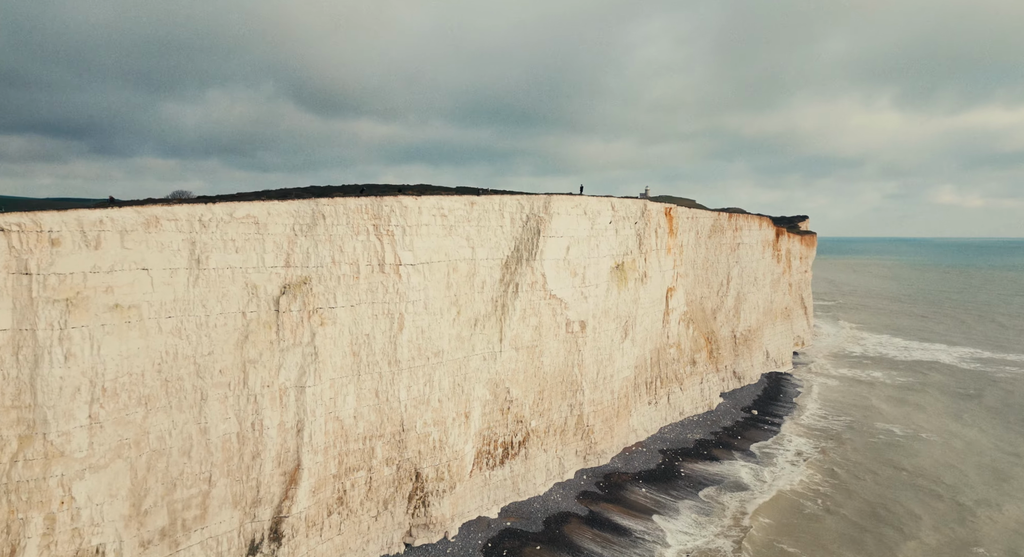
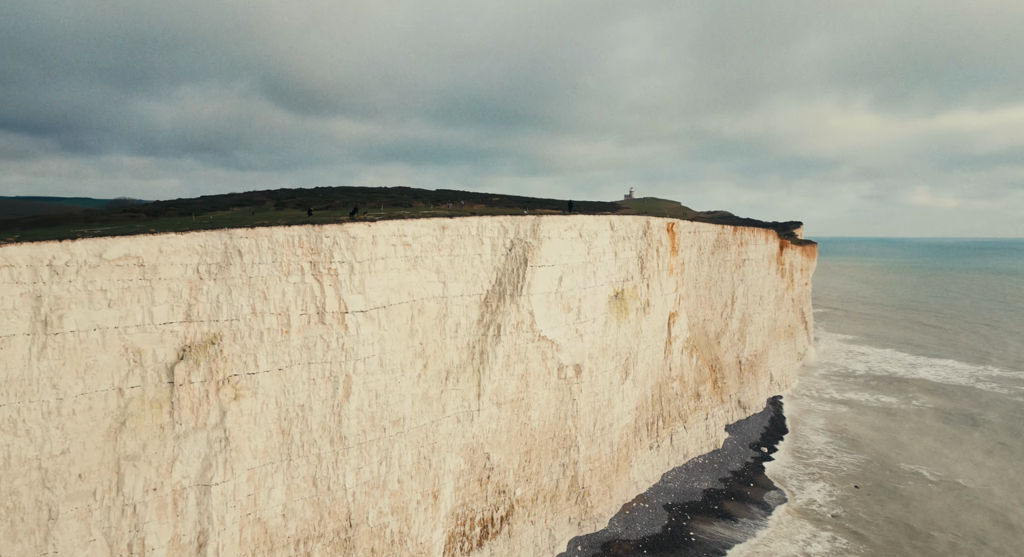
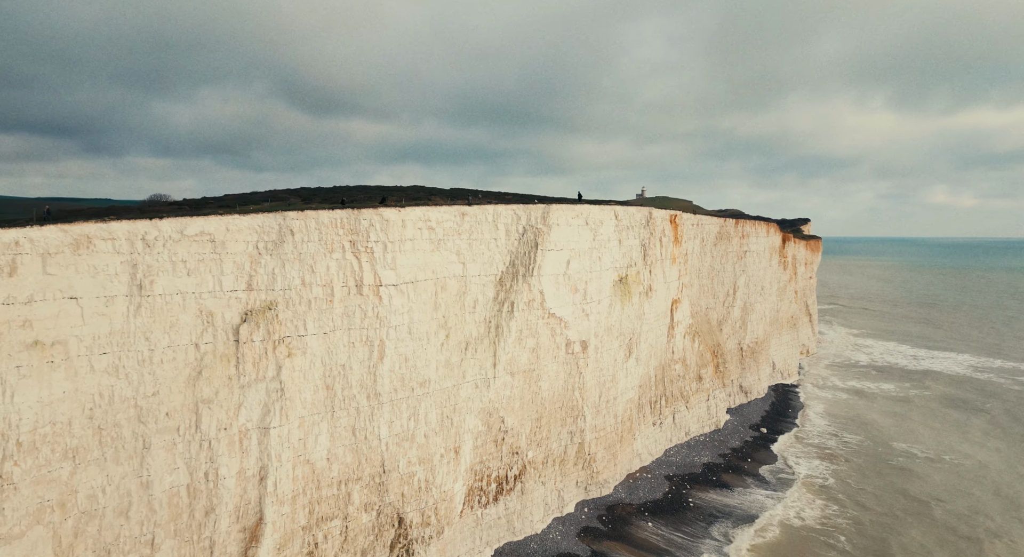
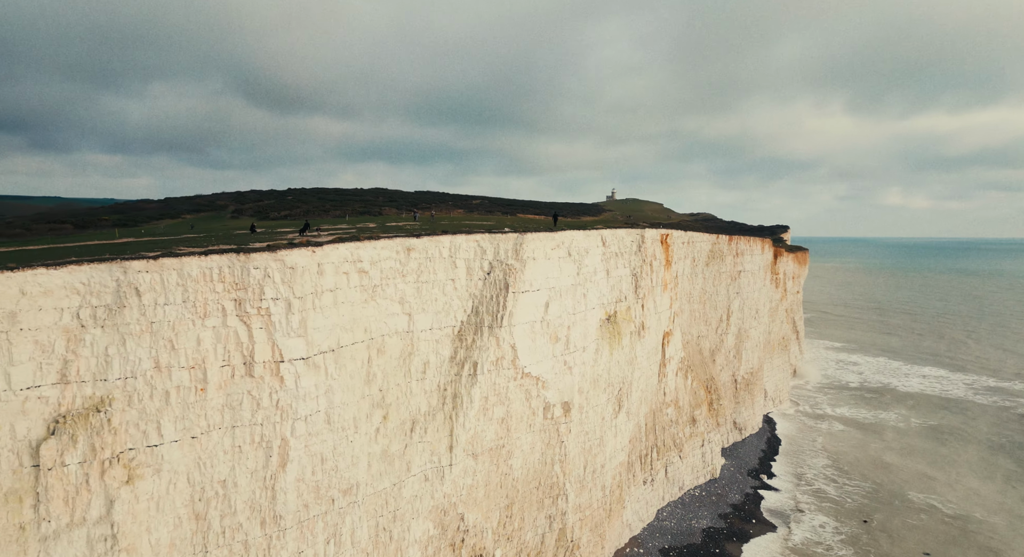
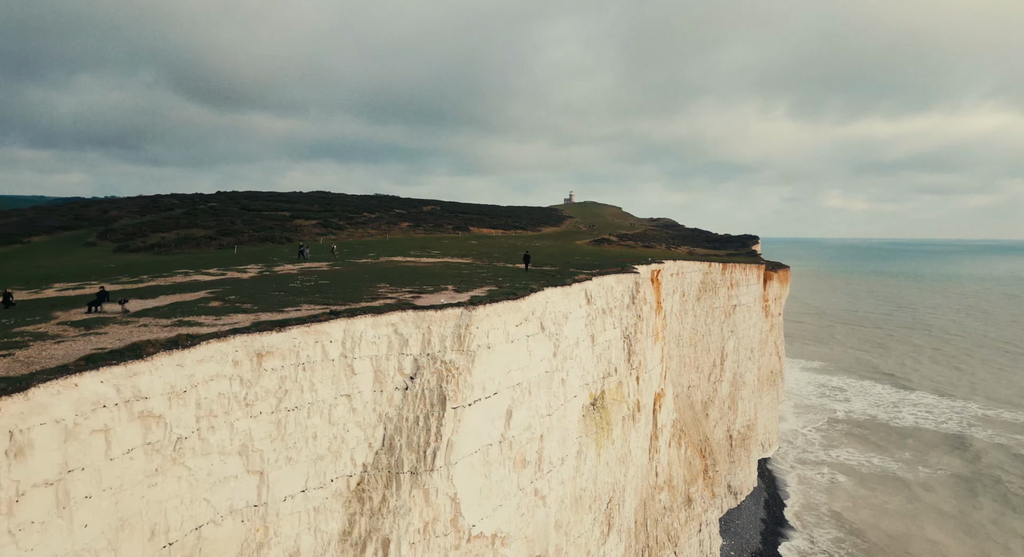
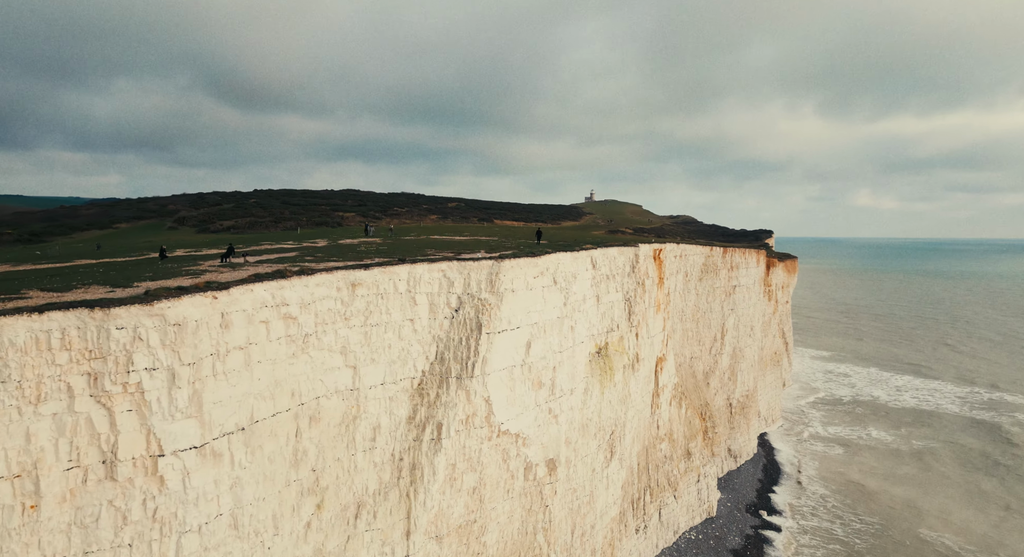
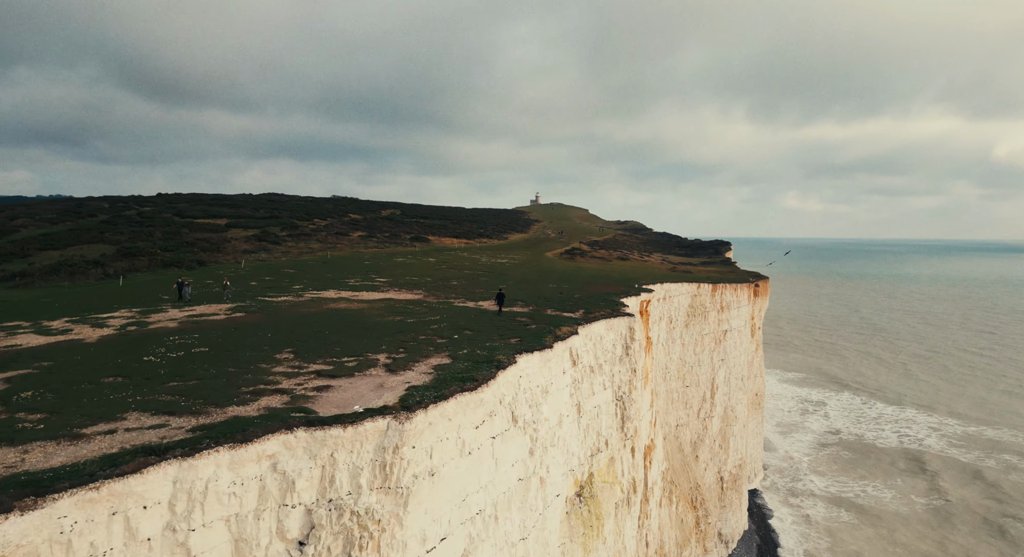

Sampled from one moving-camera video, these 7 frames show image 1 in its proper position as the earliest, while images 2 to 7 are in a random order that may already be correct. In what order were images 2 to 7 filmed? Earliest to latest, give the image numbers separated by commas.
3, 2, 4, 6, 5, 7
